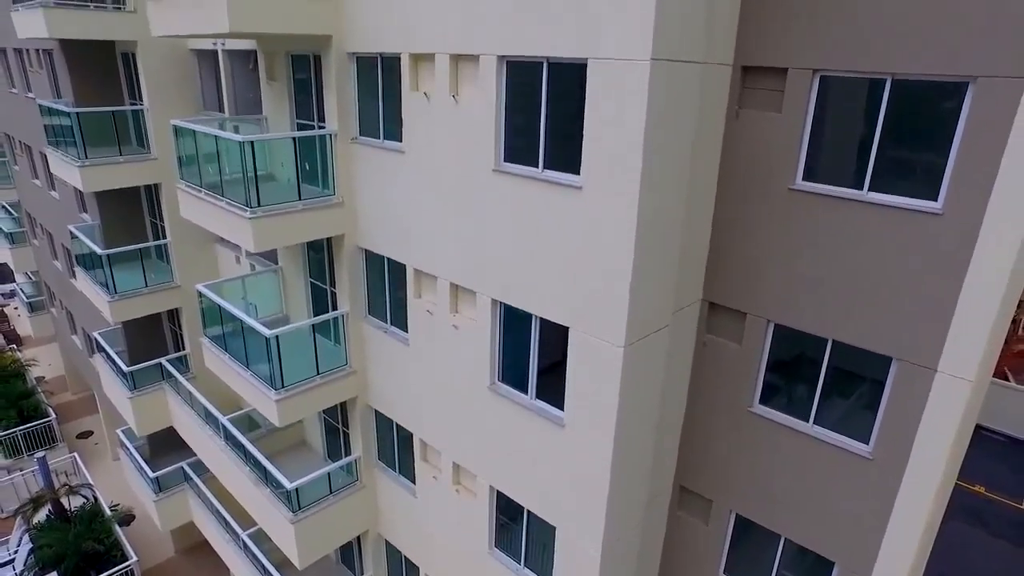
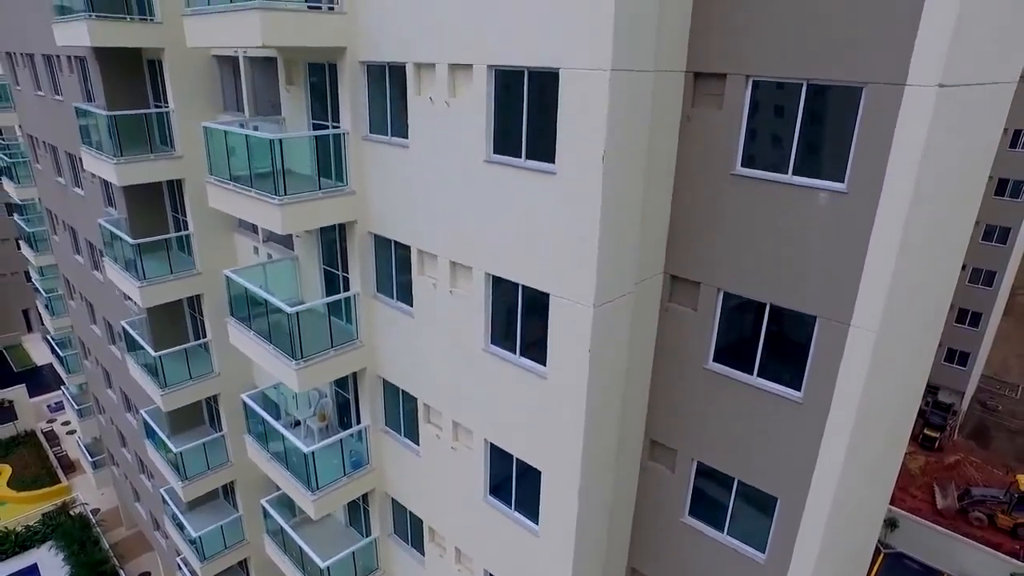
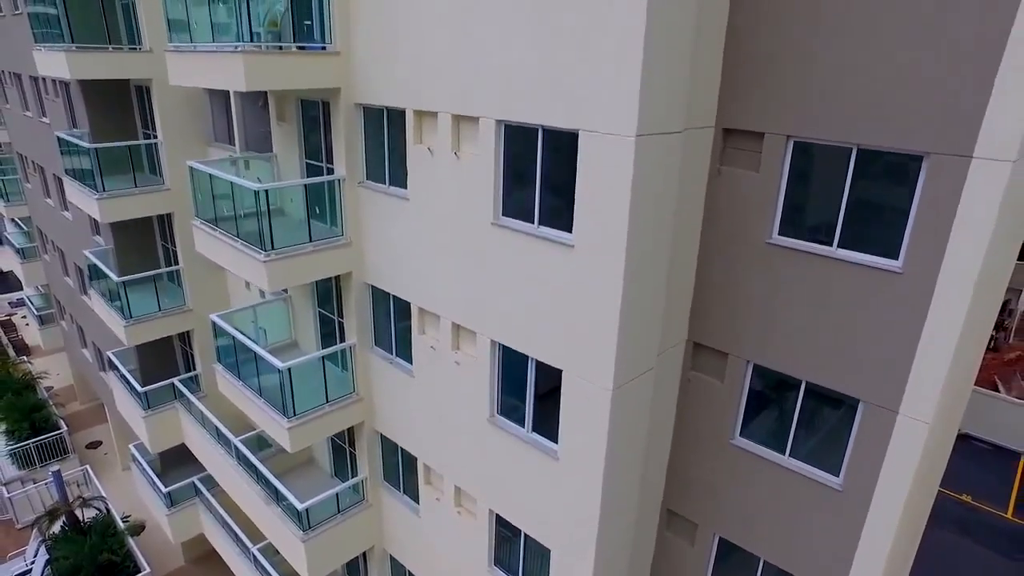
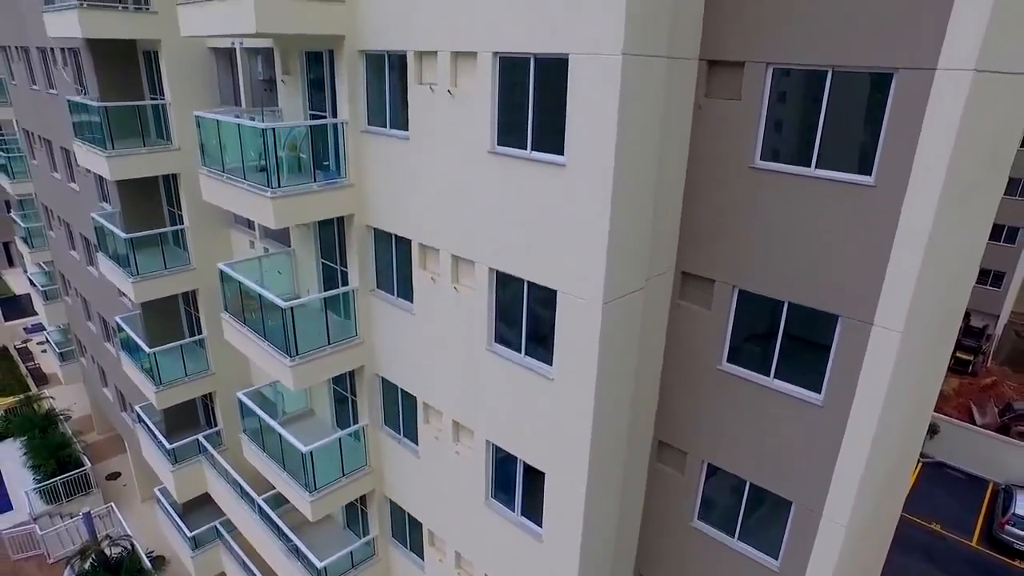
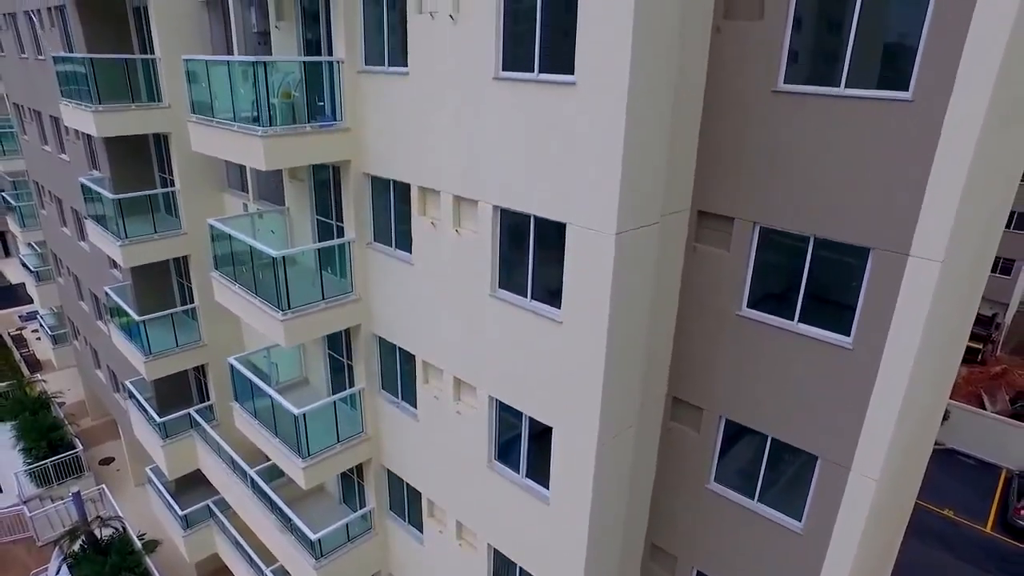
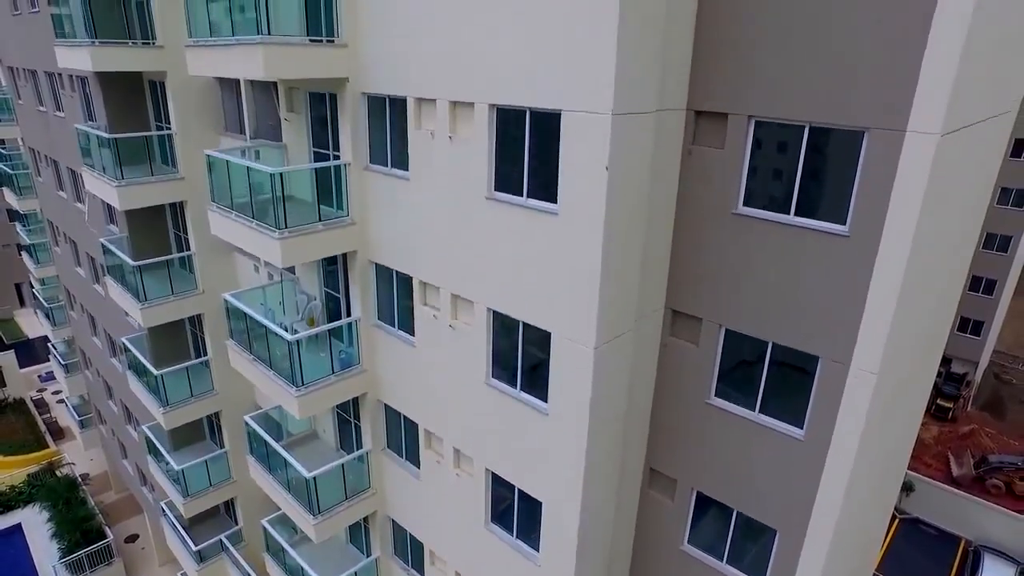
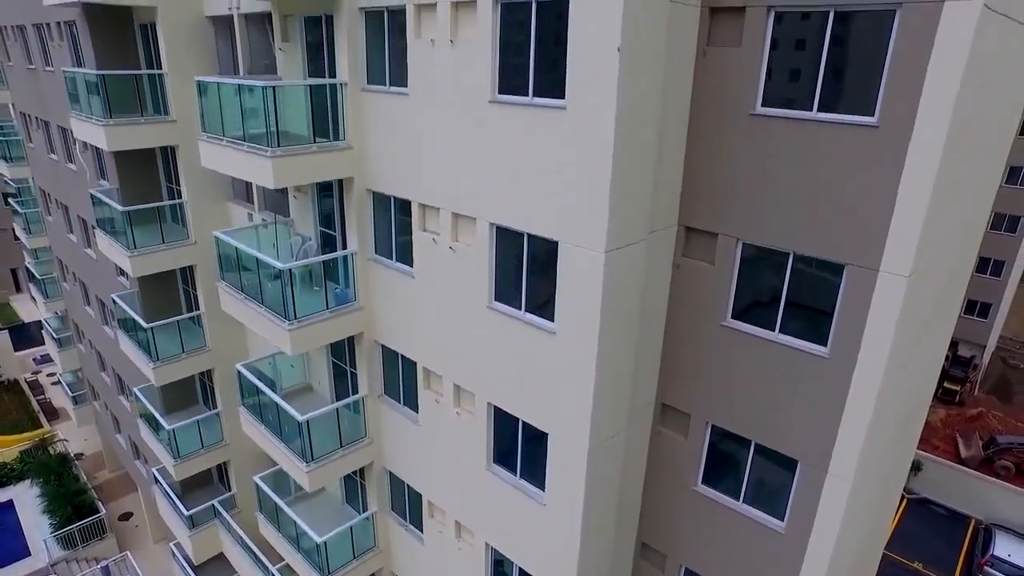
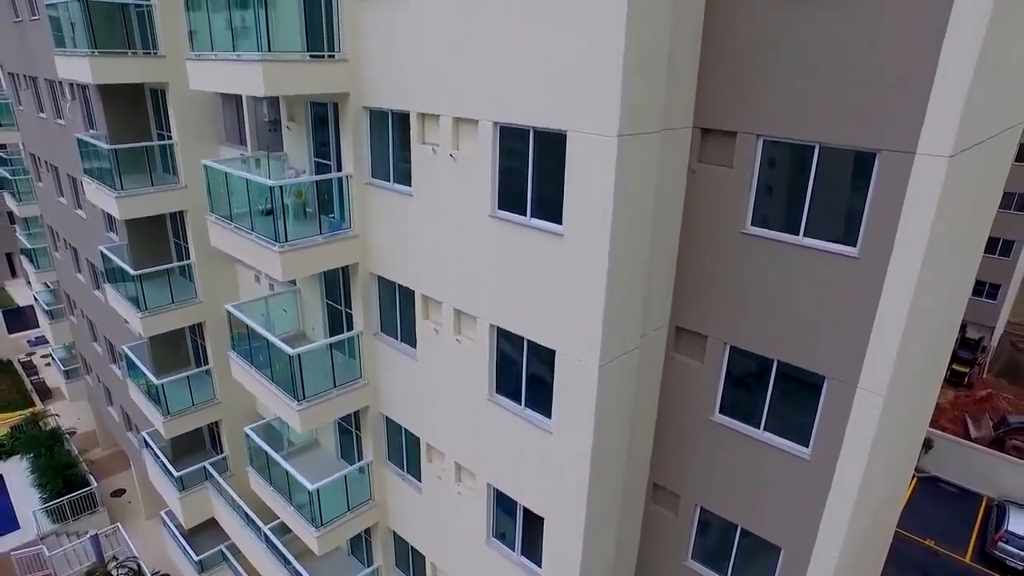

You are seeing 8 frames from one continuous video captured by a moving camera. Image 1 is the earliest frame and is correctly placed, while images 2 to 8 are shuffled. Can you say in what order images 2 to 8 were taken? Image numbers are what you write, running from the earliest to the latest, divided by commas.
3, 5, 4, 8, 7, 6, 2
